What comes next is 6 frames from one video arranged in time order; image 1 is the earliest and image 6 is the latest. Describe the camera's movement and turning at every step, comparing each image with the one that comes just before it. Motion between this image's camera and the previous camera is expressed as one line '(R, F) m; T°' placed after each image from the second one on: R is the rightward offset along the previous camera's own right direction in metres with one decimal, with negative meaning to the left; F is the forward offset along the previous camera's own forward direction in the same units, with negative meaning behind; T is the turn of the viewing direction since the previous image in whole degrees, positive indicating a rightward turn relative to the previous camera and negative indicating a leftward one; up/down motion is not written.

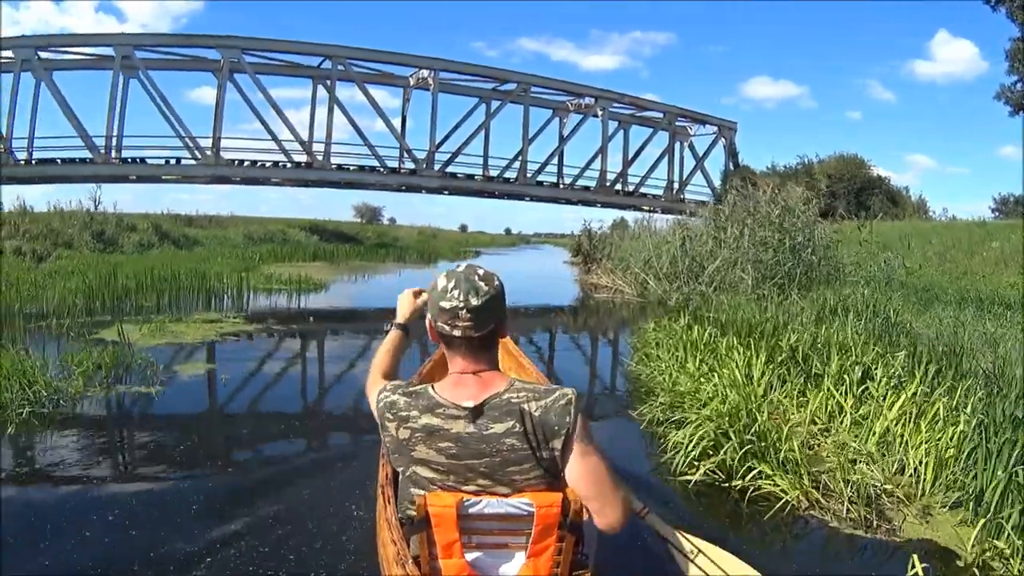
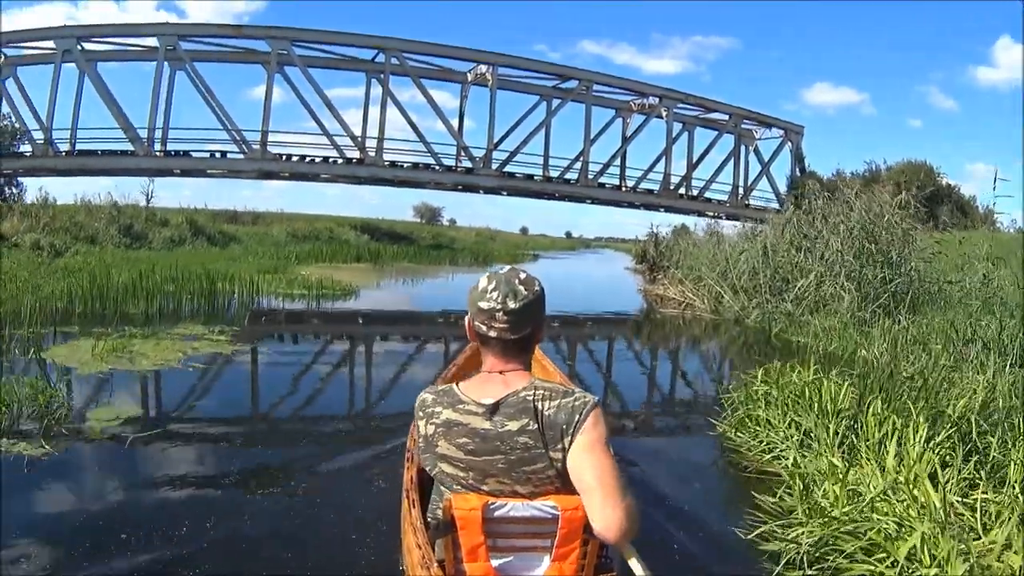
(+0.1, +1.1) m; -4°
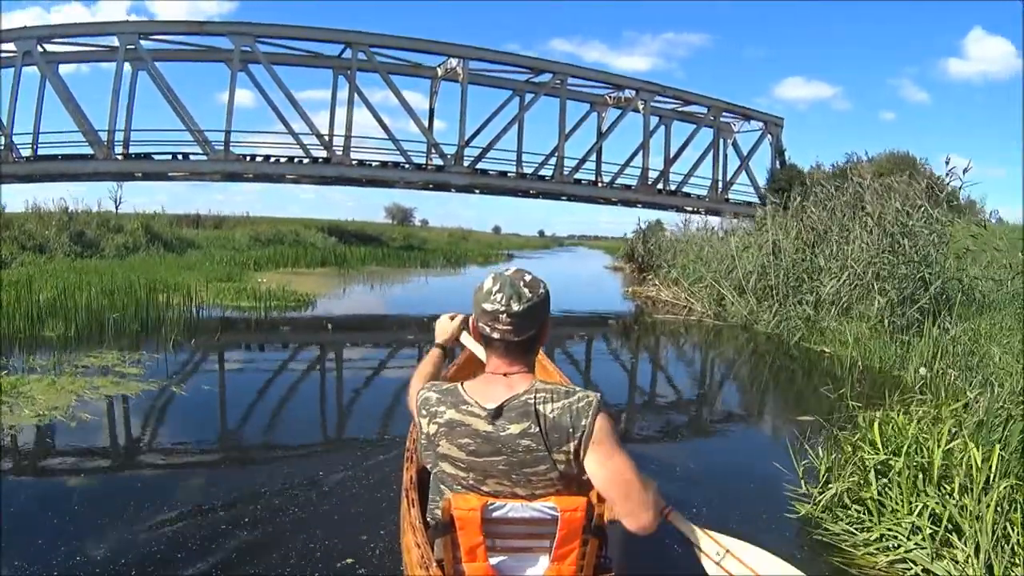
(0.0, +0.6) m; +2°
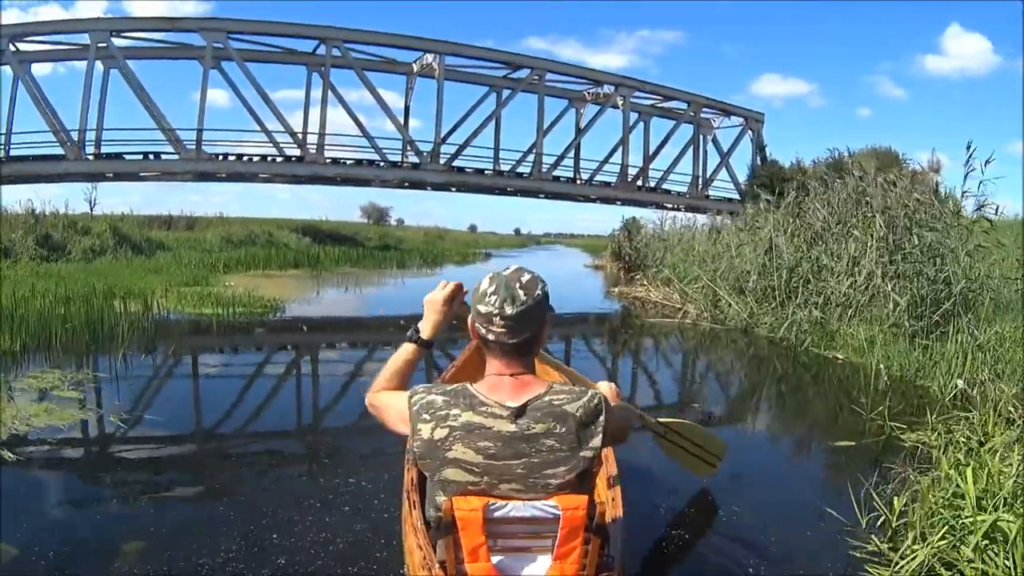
(-0.1, +0.3) m; +2°
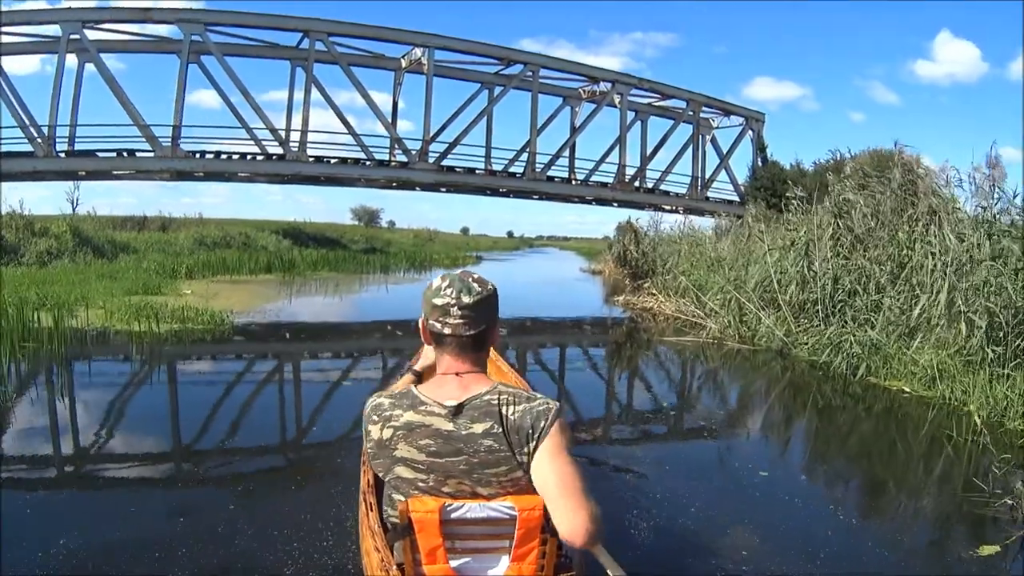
(0.0, +0.8) m; +1°
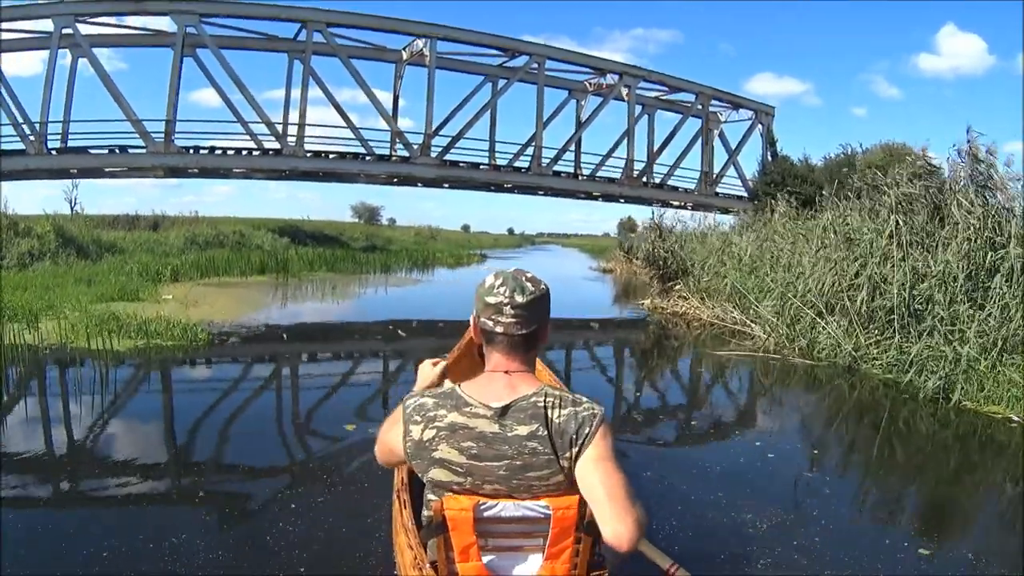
(-0.1, +0.6) m; 0°
